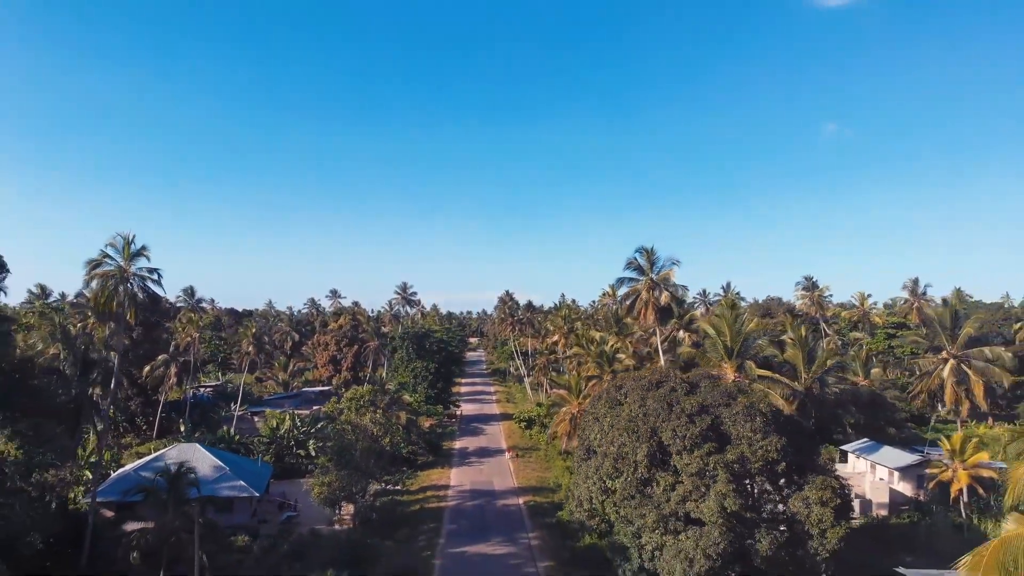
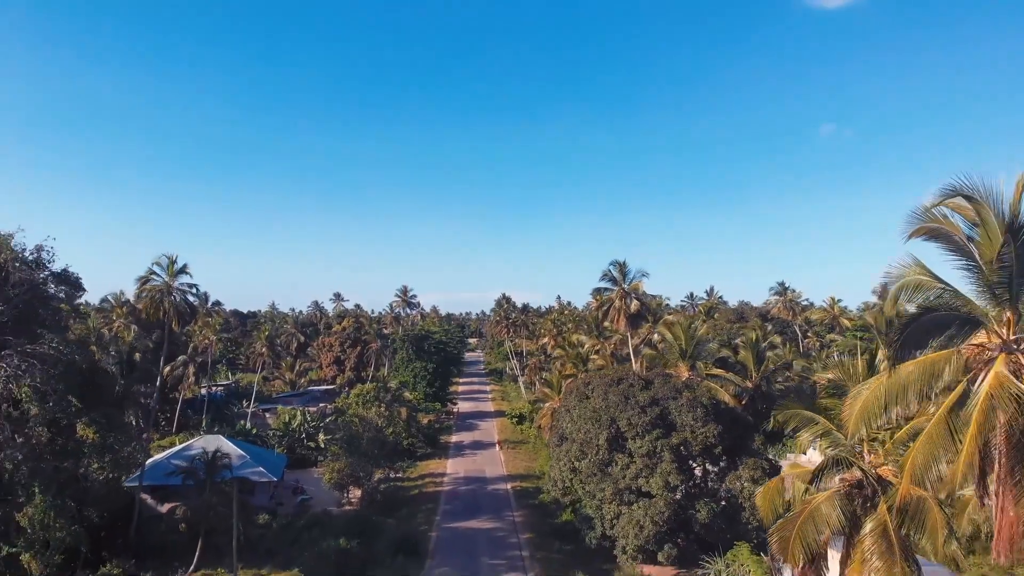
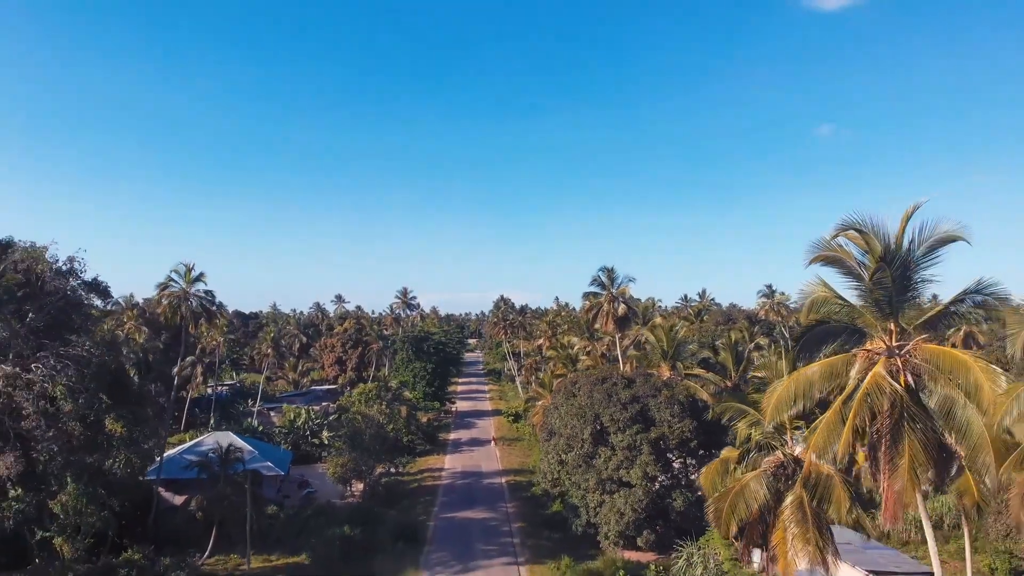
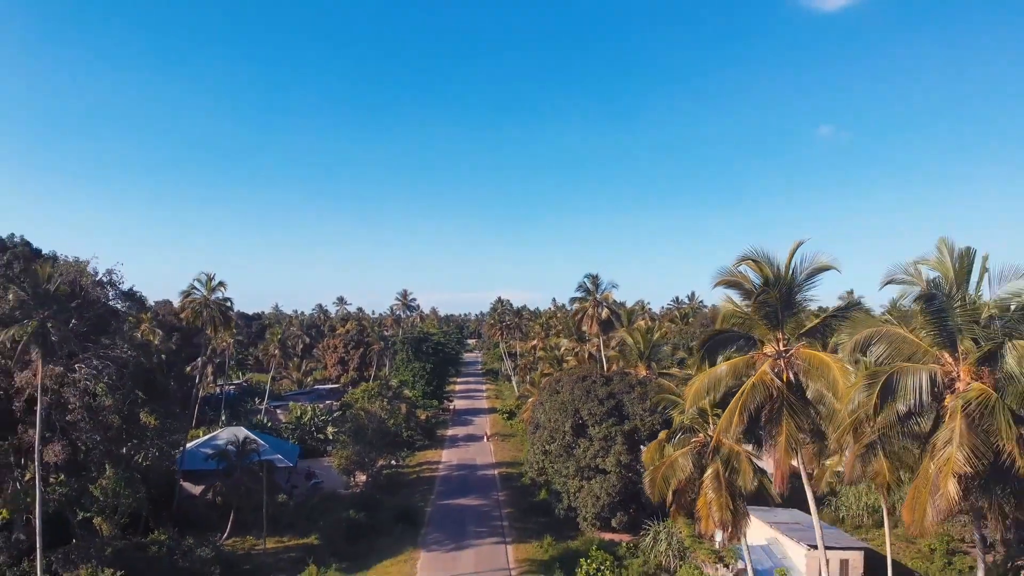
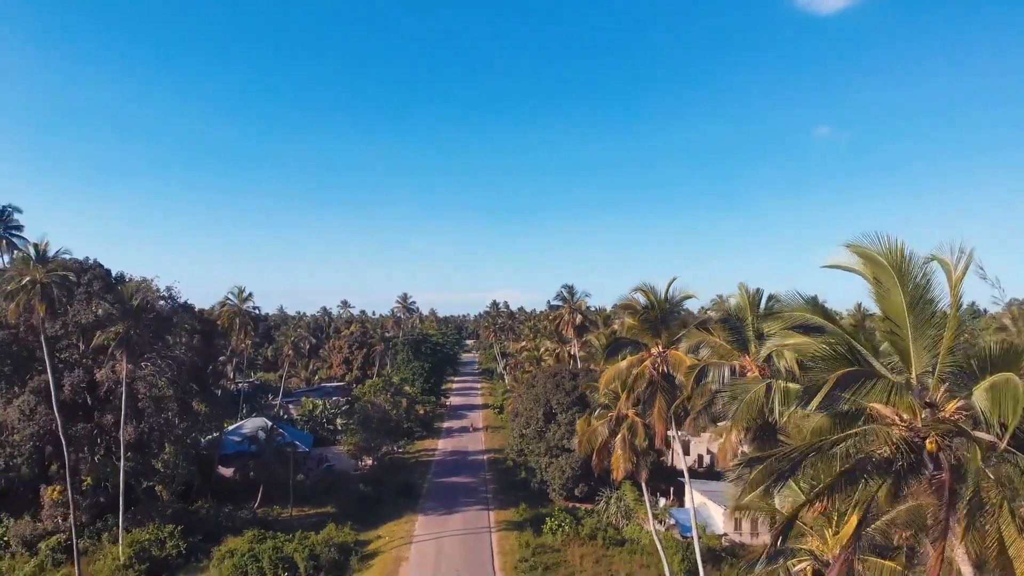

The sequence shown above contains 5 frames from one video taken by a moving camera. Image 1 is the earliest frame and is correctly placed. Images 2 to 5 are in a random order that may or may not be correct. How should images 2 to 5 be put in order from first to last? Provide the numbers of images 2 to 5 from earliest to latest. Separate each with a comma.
2, 3, 4, 5
